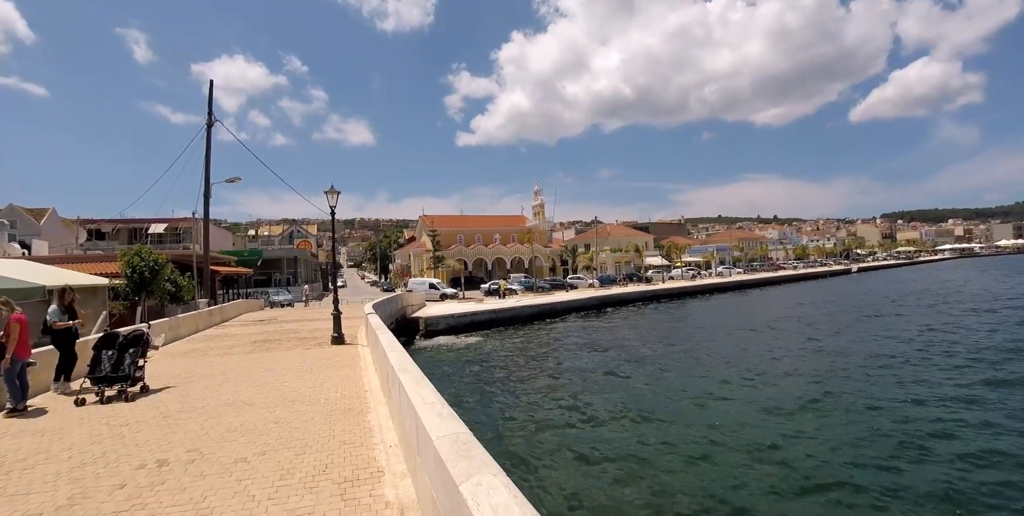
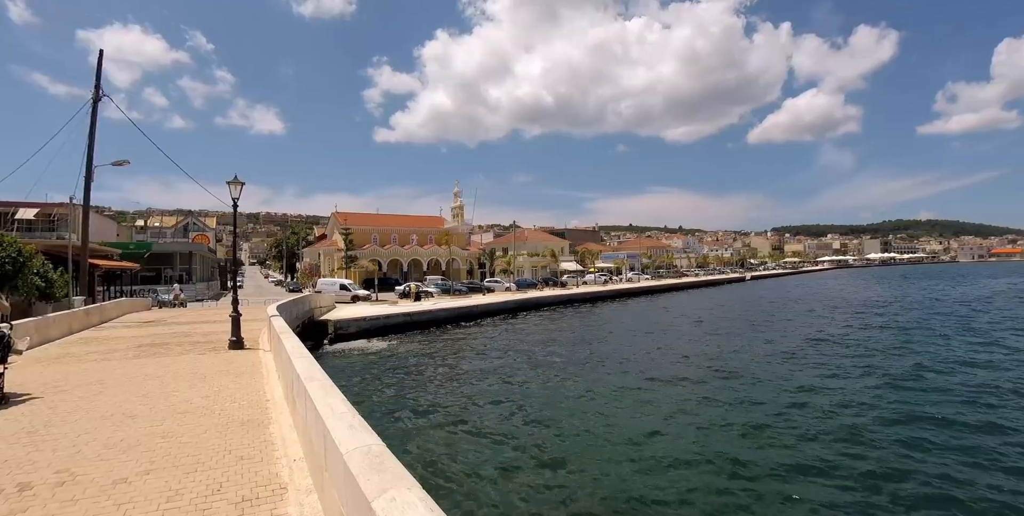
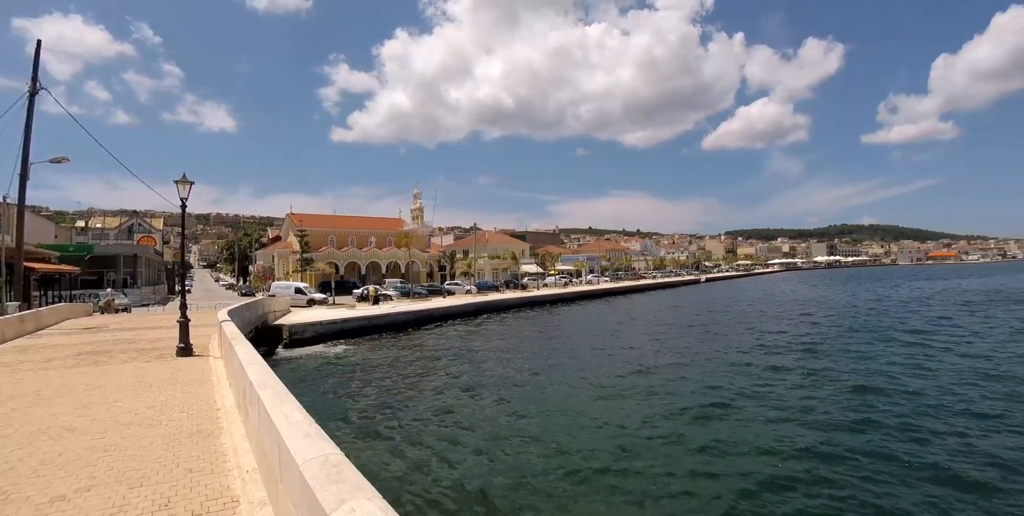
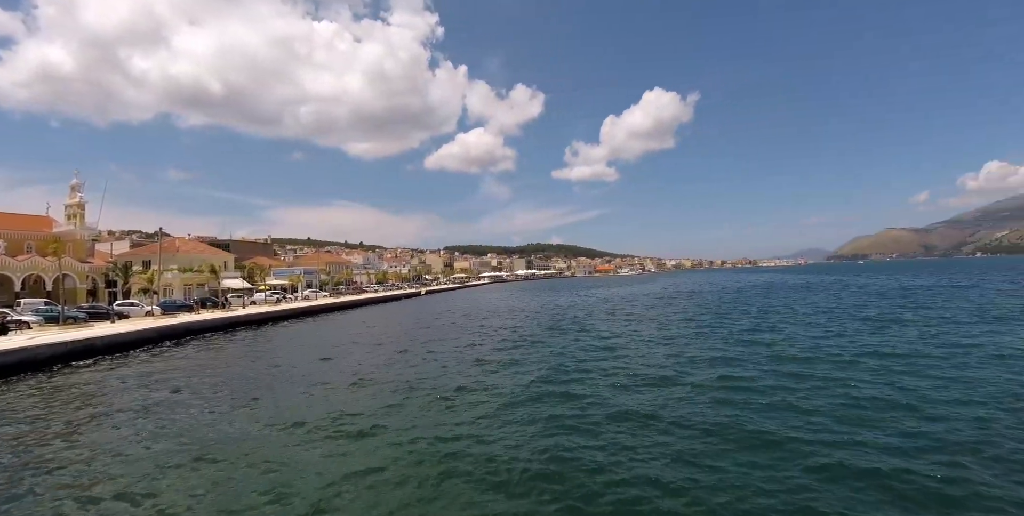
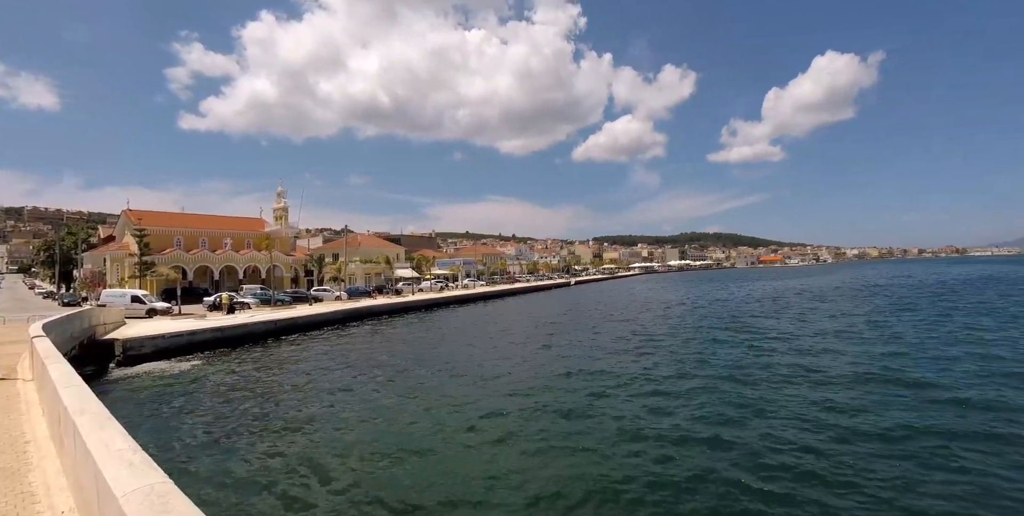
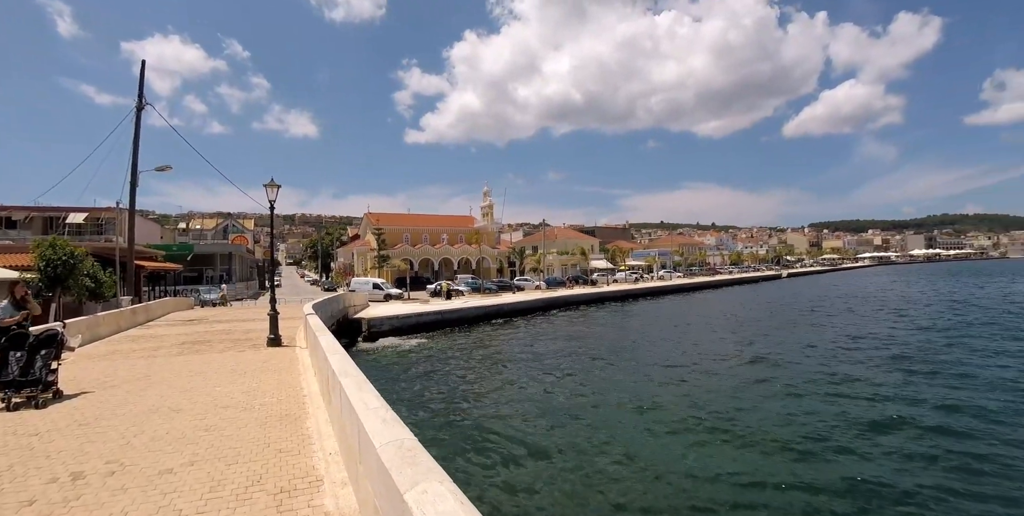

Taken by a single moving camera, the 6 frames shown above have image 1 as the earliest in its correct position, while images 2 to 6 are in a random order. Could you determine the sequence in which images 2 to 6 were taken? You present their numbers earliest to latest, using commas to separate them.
6, 2, 3, 5, 4
